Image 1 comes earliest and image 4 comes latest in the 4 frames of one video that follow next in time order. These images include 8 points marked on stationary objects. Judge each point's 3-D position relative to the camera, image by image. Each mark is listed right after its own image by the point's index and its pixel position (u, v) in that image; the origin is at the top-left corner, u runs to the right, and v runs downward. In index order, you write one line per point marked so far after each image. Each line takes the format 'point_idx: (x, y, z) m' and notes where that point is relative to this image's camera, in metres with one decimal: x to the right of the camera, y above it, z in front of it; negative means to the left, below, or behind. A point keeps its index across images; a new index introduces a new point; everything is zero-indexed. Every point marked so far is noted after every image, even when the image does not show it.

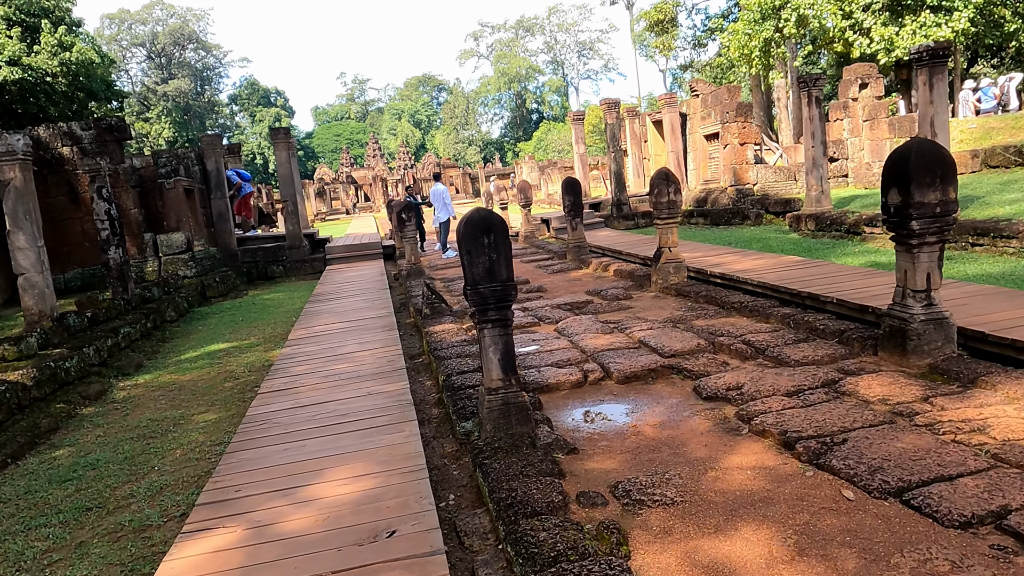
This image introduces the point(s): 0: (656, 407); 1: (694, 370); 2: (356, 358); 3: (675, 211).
0: (+0.6, -0.5, +3.4) m
1: (+0.9, -0.4, +3.8) m
2: (-1.0, -0.4, +4.8) m
3: (+1.4, +0.7, +6.3) m
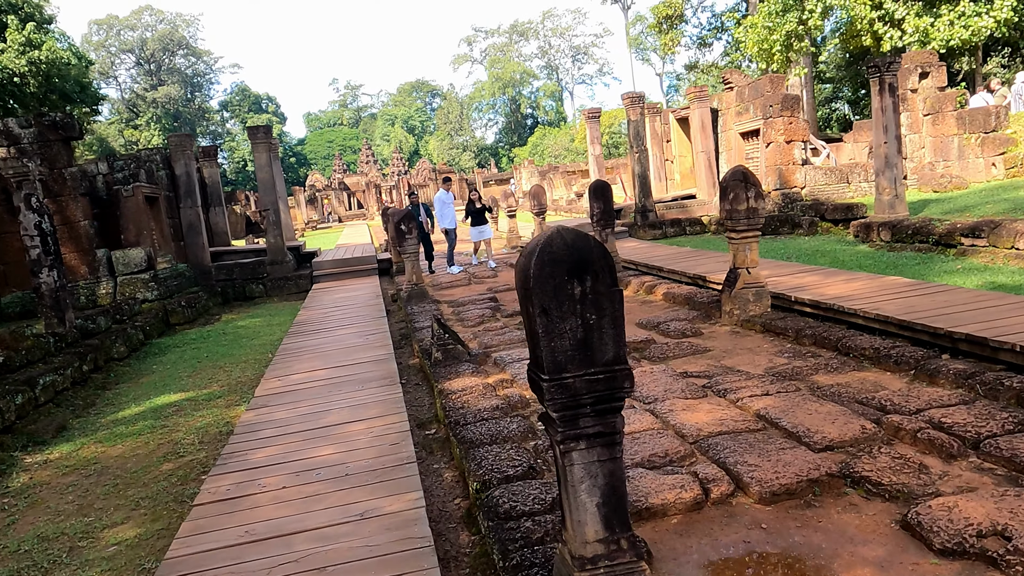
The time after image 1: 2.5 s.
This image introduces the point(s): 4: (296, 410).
0: (+0.9, -0.7, +2.0) m
1: (+1.2, -0.6, +2.4) m
2: (-0.8, -0.7, +3.4) m
3: (+1.6, +0.4, +4.9) m
4: (-1.1, -0.6, +3.9) m
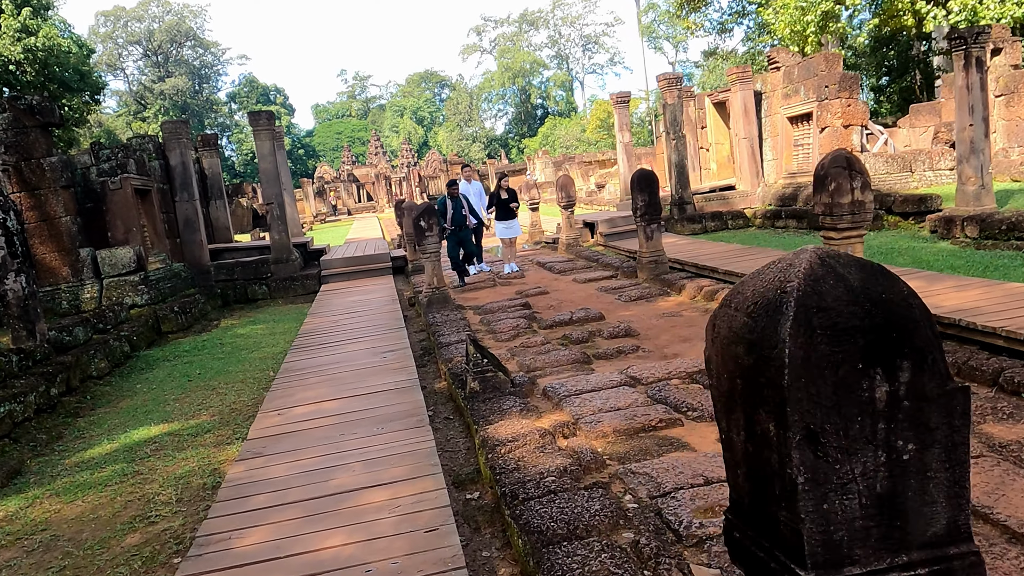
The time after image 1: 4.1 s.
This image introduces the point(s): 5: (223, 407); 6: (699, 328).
0: (+1.1, -0.8, +1.1) m
1: (+1.4, -0.7, +1.5) m
2: (-0.5, -0.7, +2.5) m
3: (+1.8, +0.4, +4.0) m
4: (-0.9, -0.7, +3.1) m
5: (-1.8, -0.7, +4.7) m
6: (+1.2, -0.3, +4.9) m
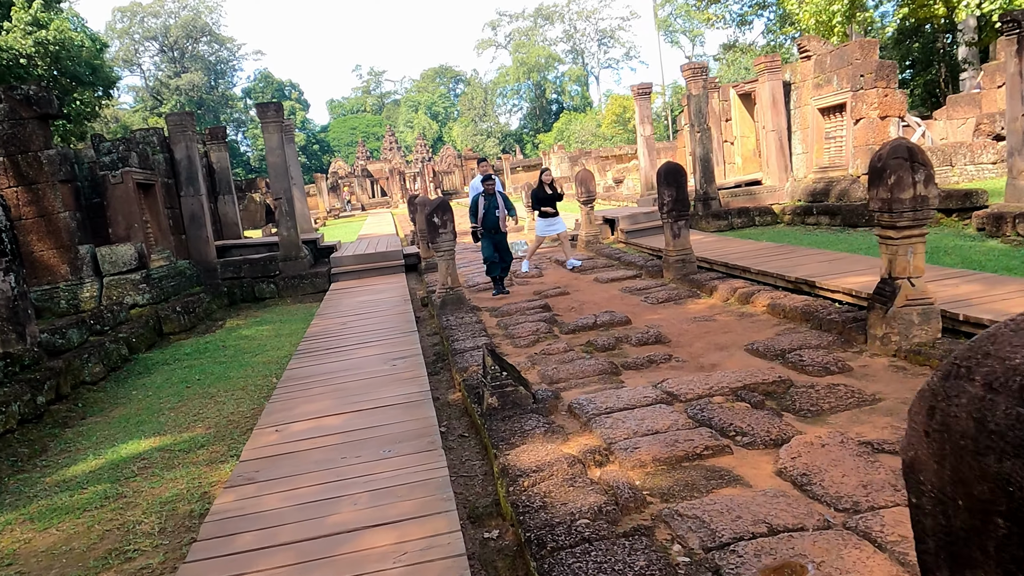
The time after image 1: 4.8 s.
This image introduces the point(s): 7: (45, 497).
0: (+1.2, -0.9, +0.7) m
1: (+1.4, -0.7, +1.1) m
2: (-0.4, -0.8, +2.1) m
3: (+1.9, +0.4, +3.6) m
4: (-0.8, -0.7, +2.7) m
5: (-1.7, -0.7, +4.3) m
6: (+1.3, -0.3, +4.5) m
7: (-2.1, -0.9, +3.5) m
